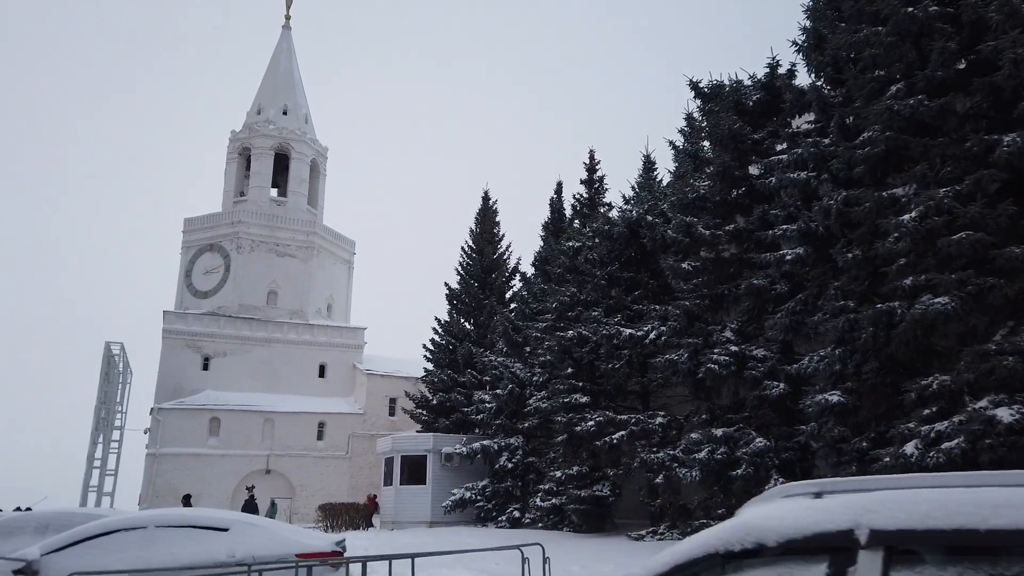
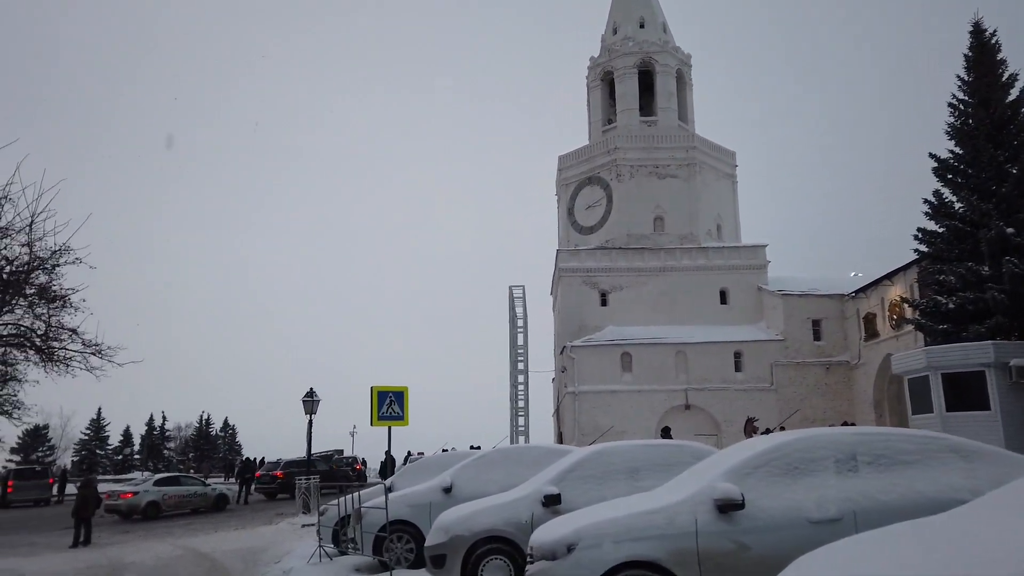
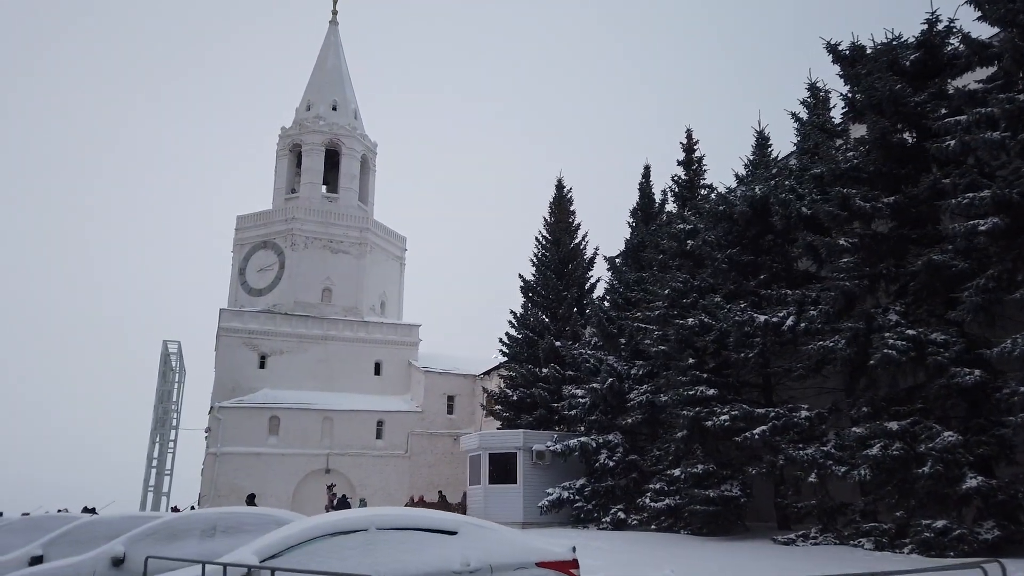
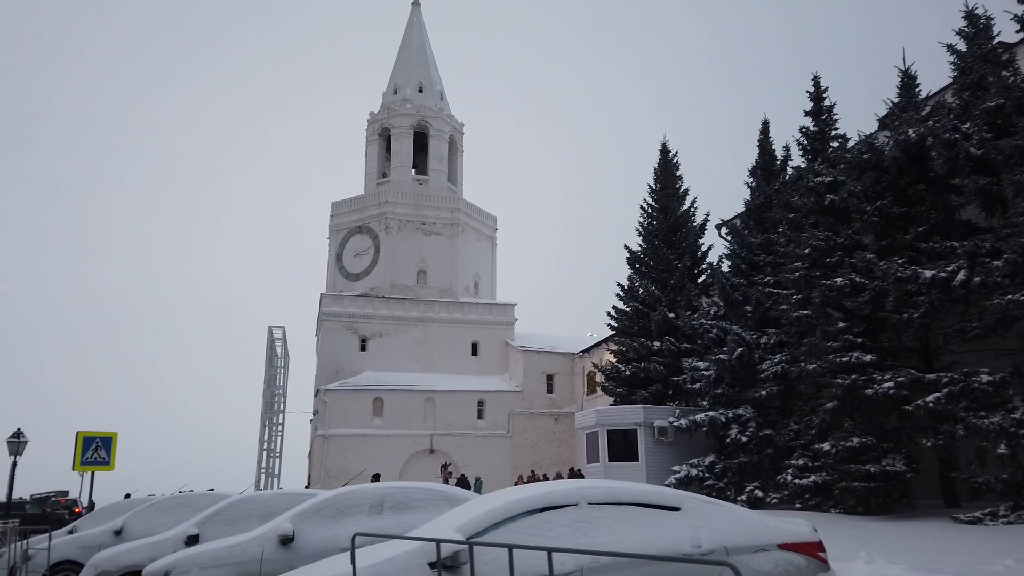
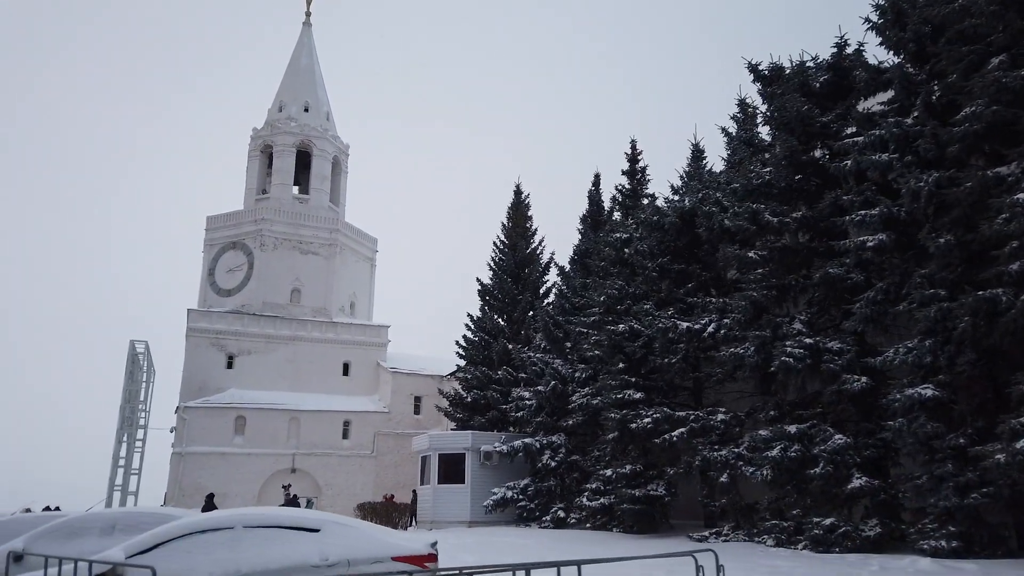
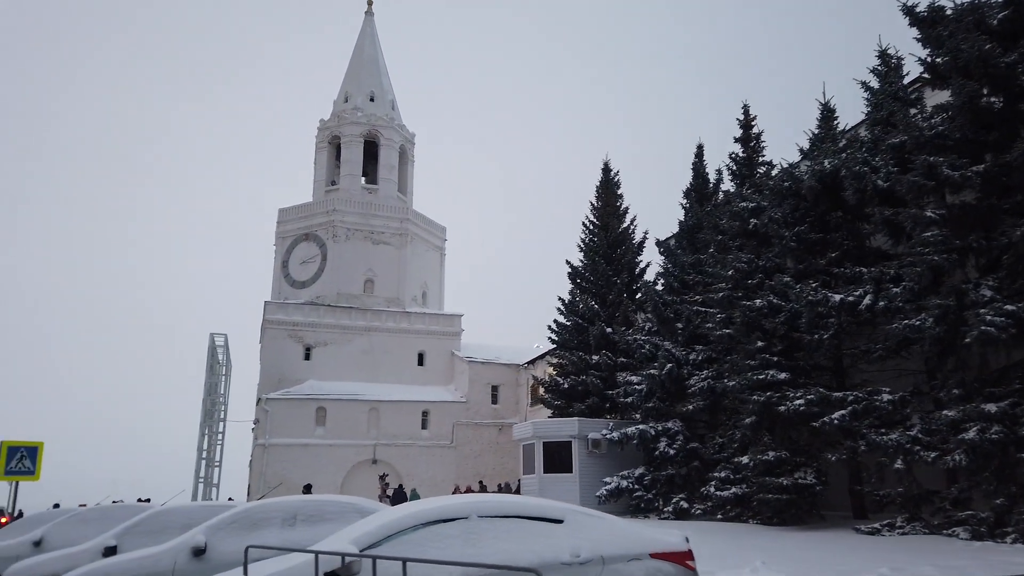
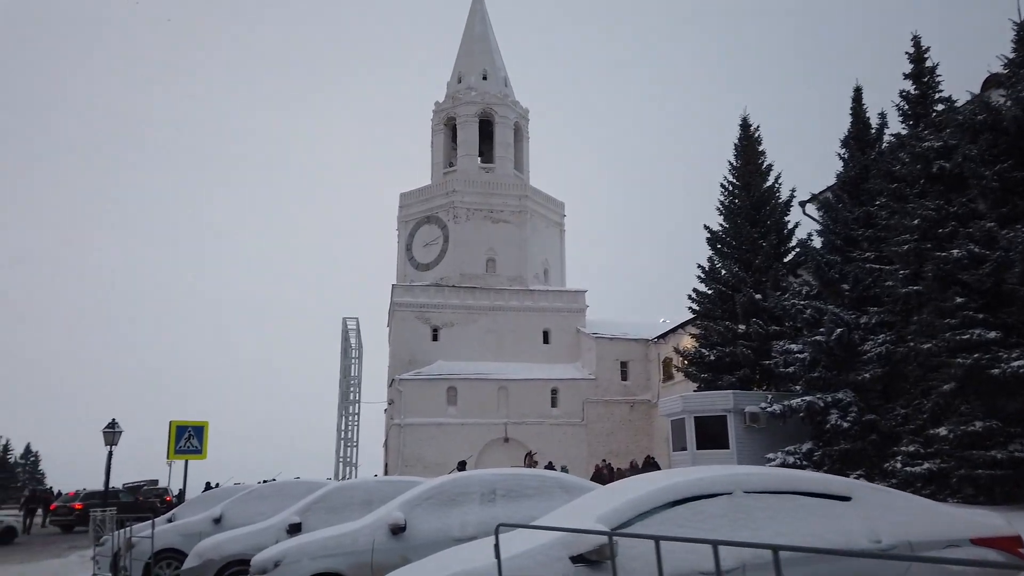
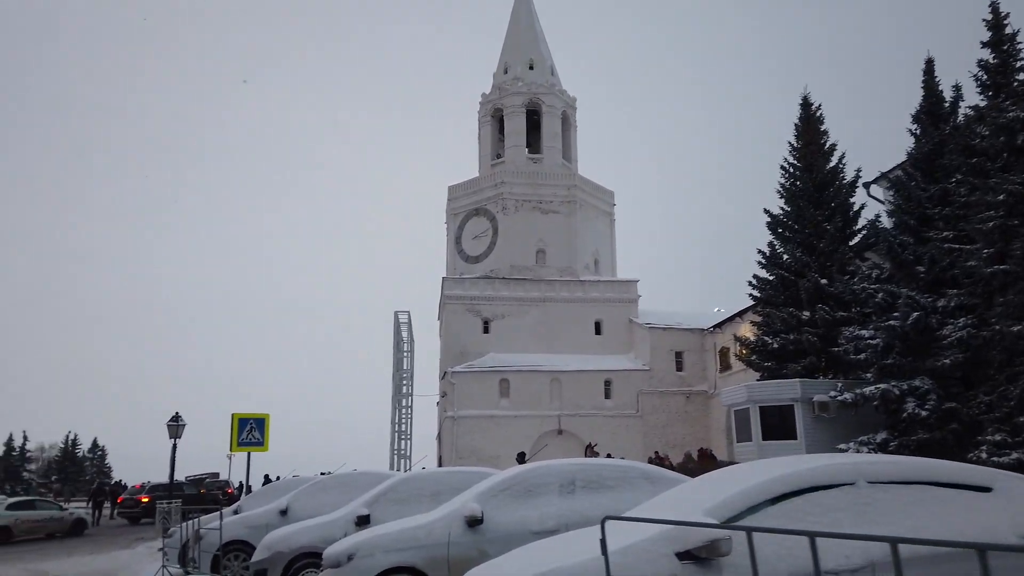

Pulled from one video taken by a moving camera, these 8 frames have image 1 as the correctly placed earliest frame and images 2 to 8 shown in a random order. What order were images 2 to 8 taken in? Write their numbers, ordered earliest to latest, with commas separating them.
5, 3, 6, 4, 7, 8, 2
